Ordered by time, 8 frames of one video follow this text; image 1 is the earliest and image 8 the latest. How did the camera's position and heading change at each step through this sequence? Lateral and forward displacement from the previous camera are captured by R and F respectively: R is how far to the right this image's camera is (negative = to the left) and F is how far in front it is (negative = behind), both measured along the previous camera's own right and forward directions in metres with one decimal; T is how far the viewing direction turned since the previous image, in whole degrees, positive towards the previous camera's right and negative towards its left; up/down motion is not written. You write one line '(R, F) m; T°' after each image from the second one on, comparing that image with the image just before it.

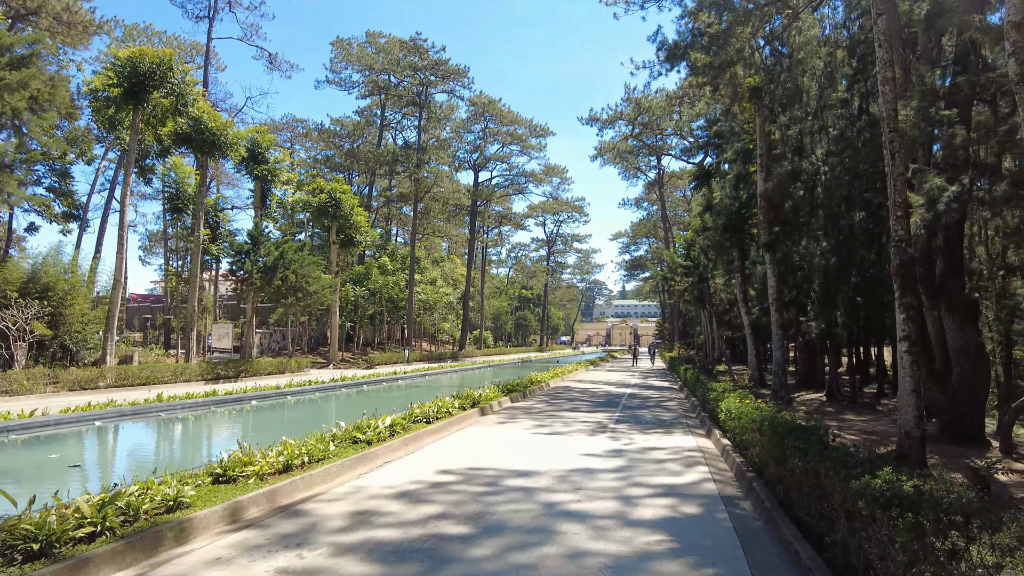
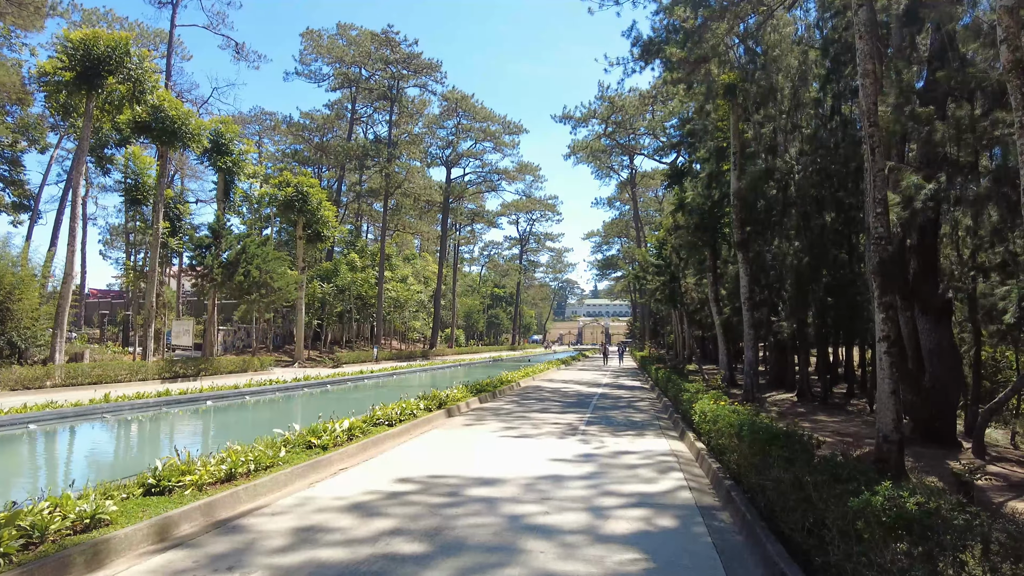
(+0.1, +0.4) m; +3°
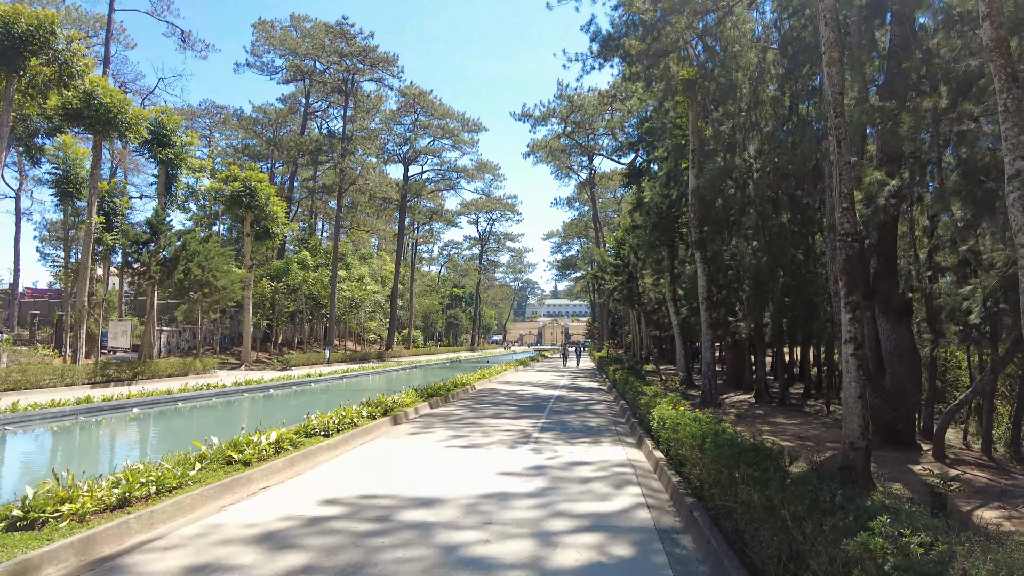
(+0.2, +0.7) m; +4°
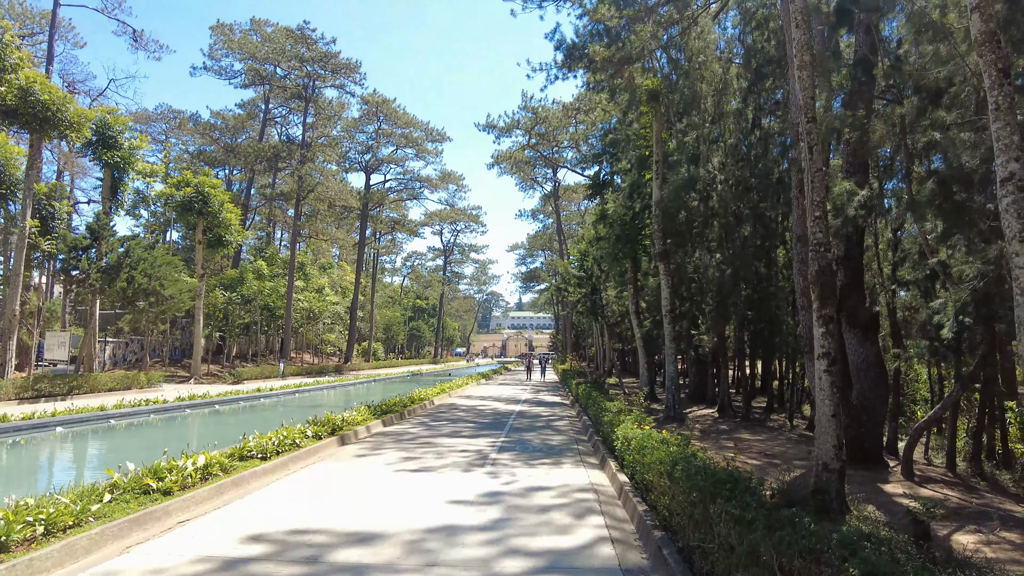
(+0.1, +0.6) m; +3°
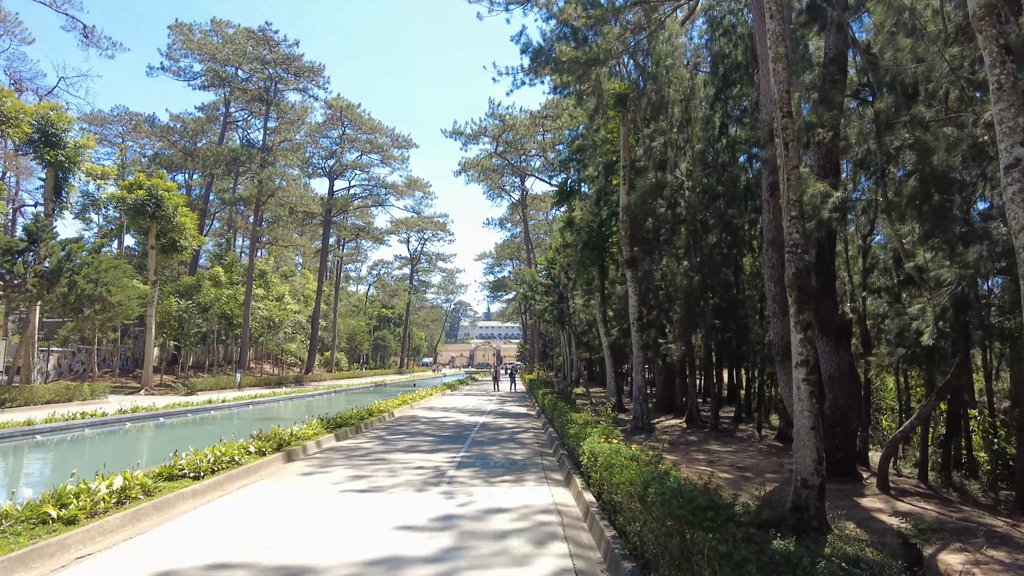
(+0.1, +0.6) m; +3°
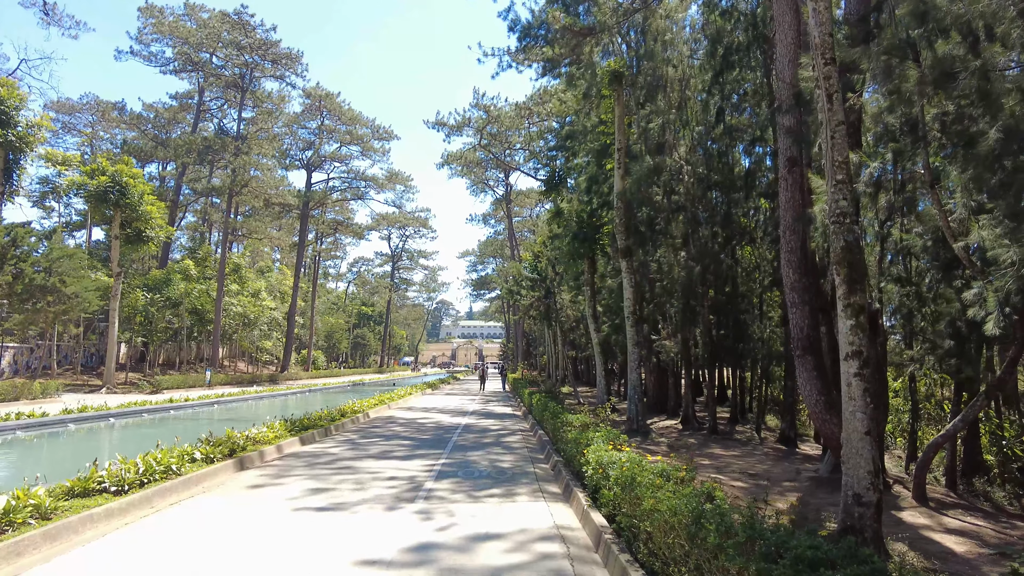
(-0.1, +1.2) m; +2°
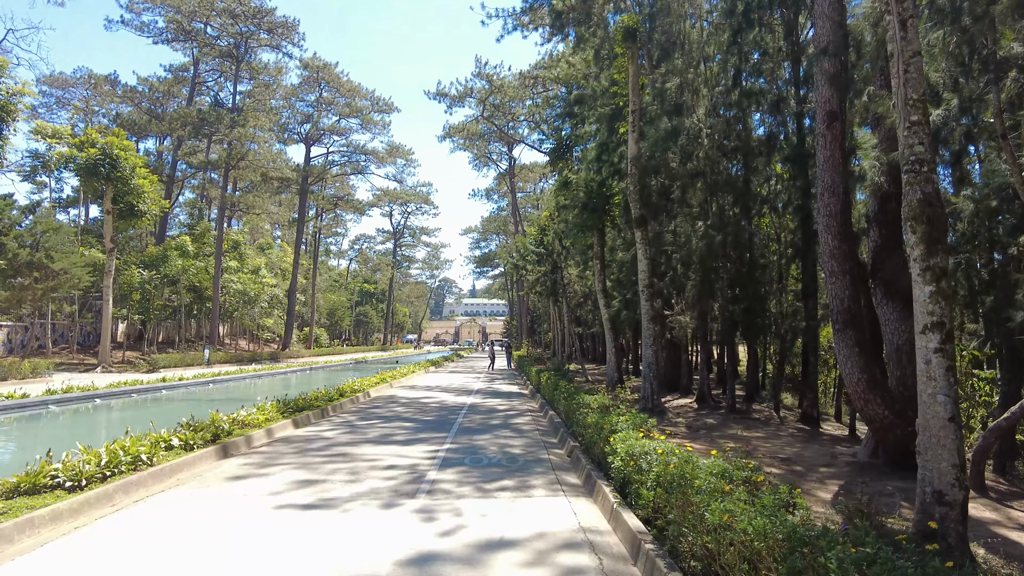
(-0.1, +0.8) m; 0°
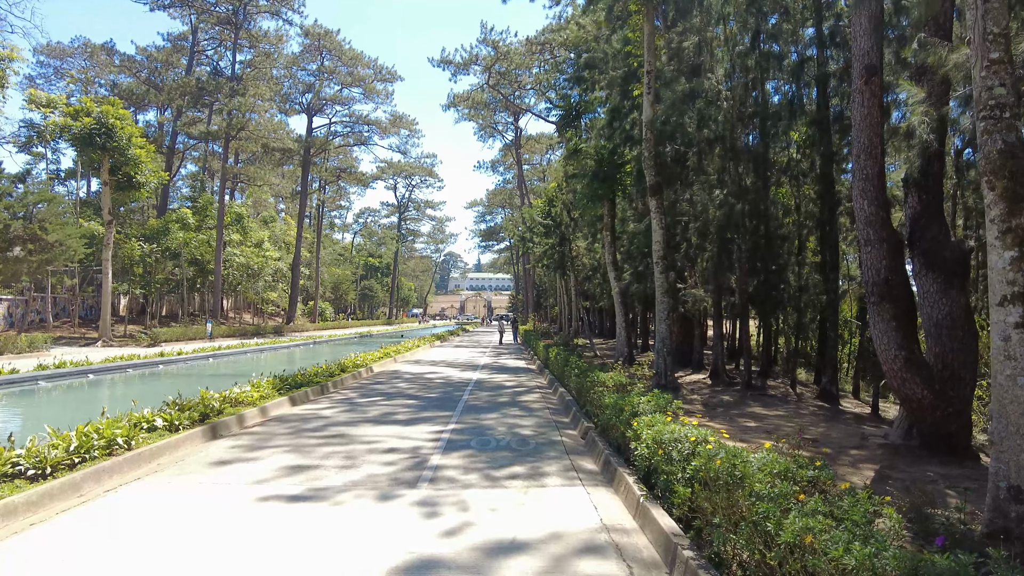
(-0.1, +0.6) m; -1°
